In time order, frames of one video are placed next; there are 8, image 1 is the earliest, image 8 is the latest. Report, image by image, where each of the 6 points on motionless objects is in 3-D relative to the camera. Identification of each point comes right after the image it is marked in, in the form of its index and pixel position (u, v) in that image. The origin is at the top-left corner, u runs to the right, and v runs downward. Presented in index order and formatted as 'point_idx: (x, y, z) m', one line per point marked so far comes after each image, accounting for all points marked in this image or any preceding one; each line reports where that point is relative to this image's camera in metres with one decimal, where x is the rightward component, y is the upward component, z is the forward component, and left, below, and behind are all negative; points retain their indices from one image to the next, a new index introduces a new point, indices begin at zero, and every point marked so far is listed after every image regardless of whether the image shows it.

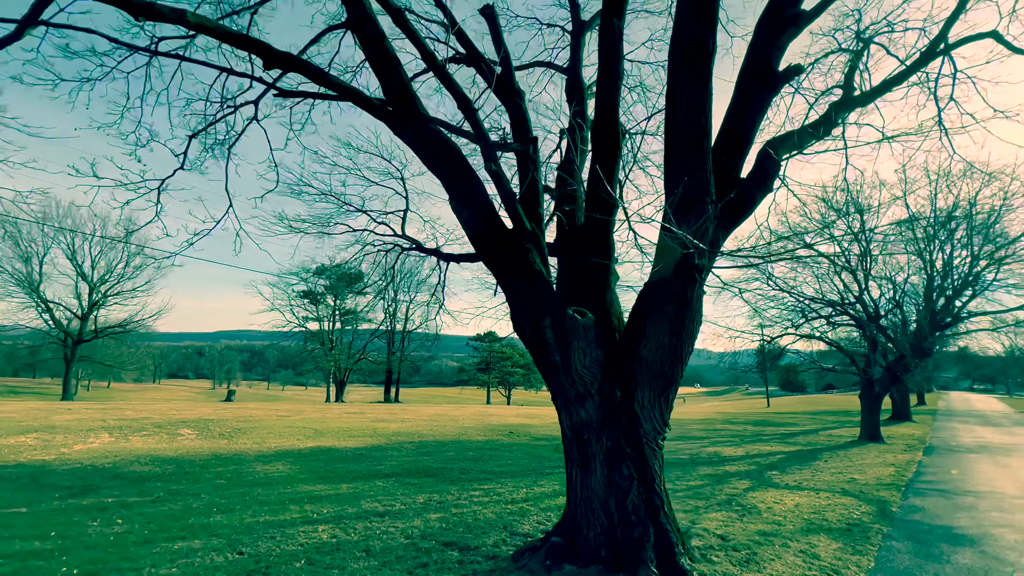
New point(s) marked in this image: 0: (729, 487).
0: (+5.0, -4.6, +10.5) m
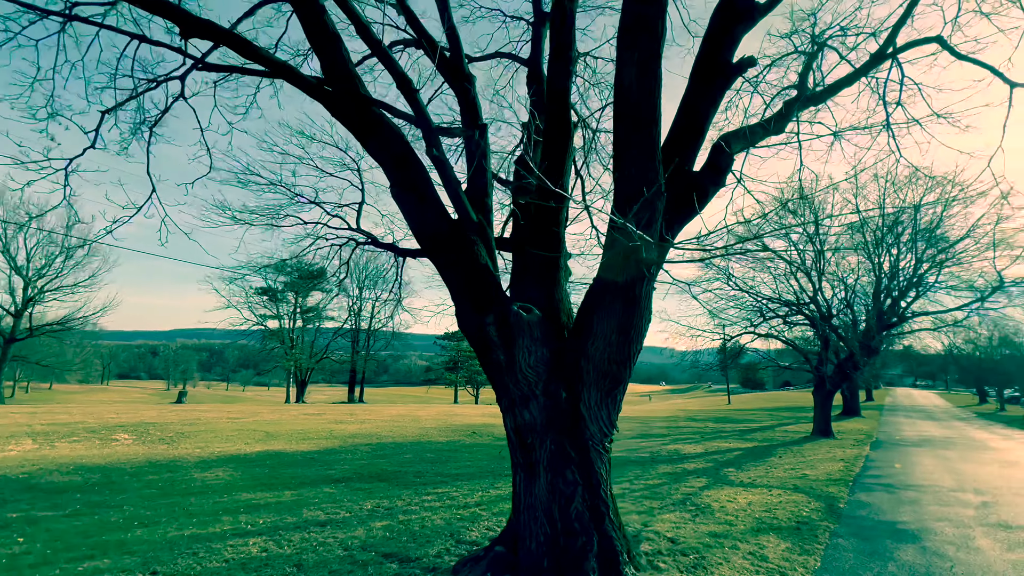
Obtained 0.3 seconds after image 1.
0: (+4.0, -4.6, +10.5) m
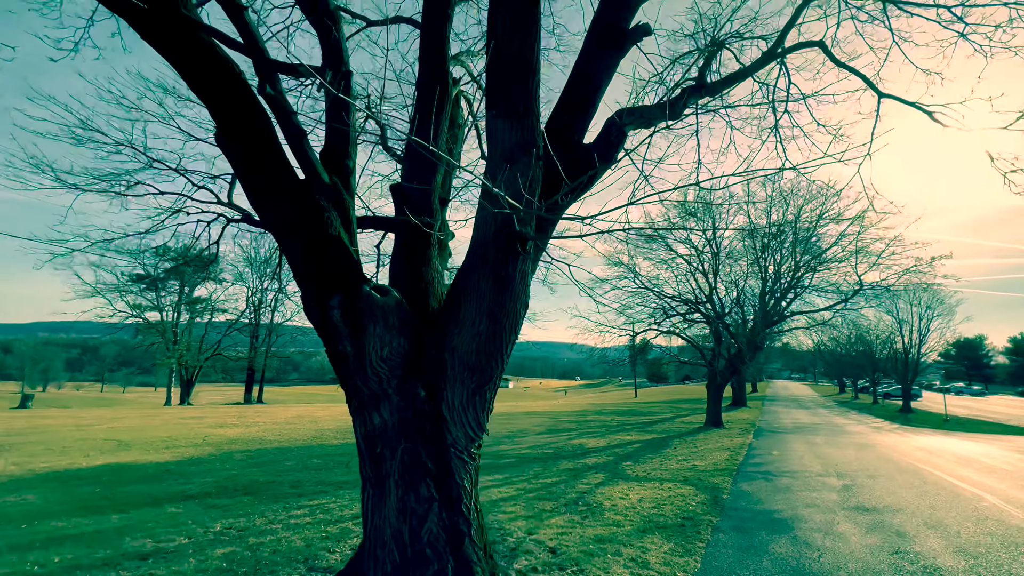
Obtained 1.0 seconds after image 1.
0: (+1.6, -4.4, +10.3) m
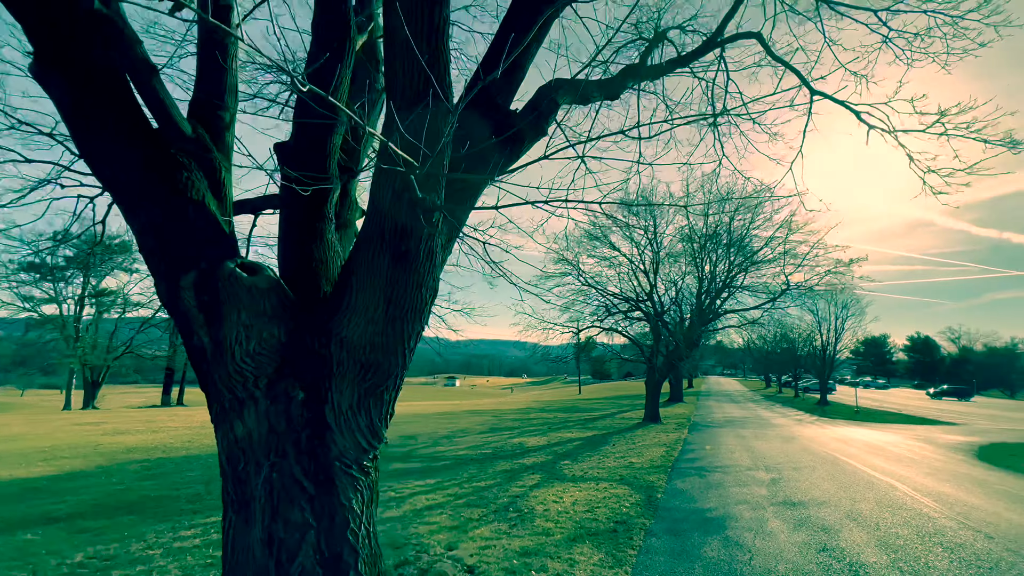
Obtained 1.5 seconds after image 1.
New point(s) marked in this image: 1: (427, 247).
0: (+0.1, -4.3, +9.8) m
1: (-0.6, +0.3, +3.2) m
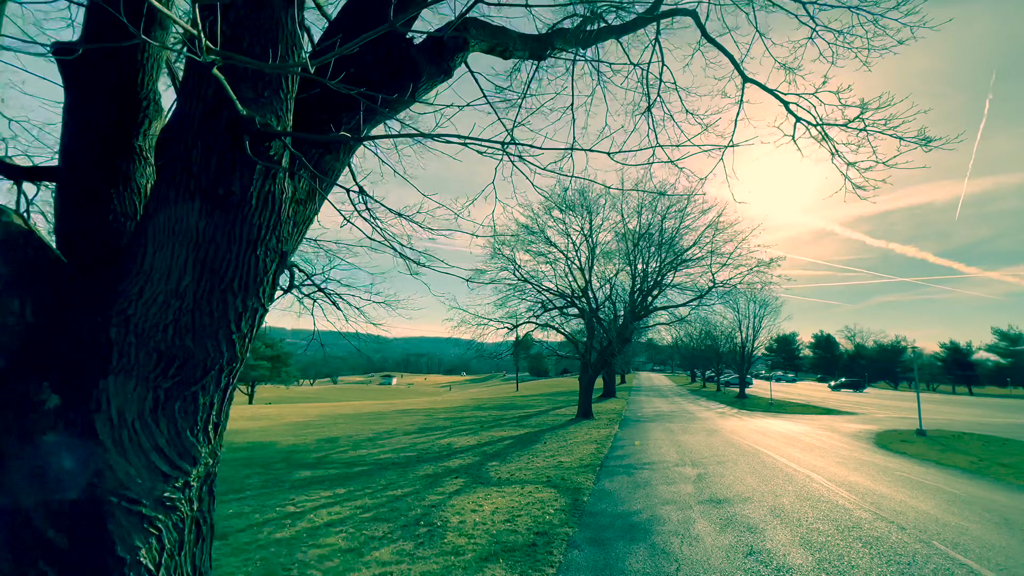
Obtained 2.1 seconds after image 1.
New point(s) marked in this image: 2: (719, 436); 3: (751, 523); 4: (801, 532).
0: (-1.5, -4.1, +8.9) m
1: (-1.3, +0.5, +2.3) m
2: (+7.9, -5.7, +17.2) m
3: (+3.4, -3.3, +6.3) m
4: (+3.8, -3.3, +6.0) m
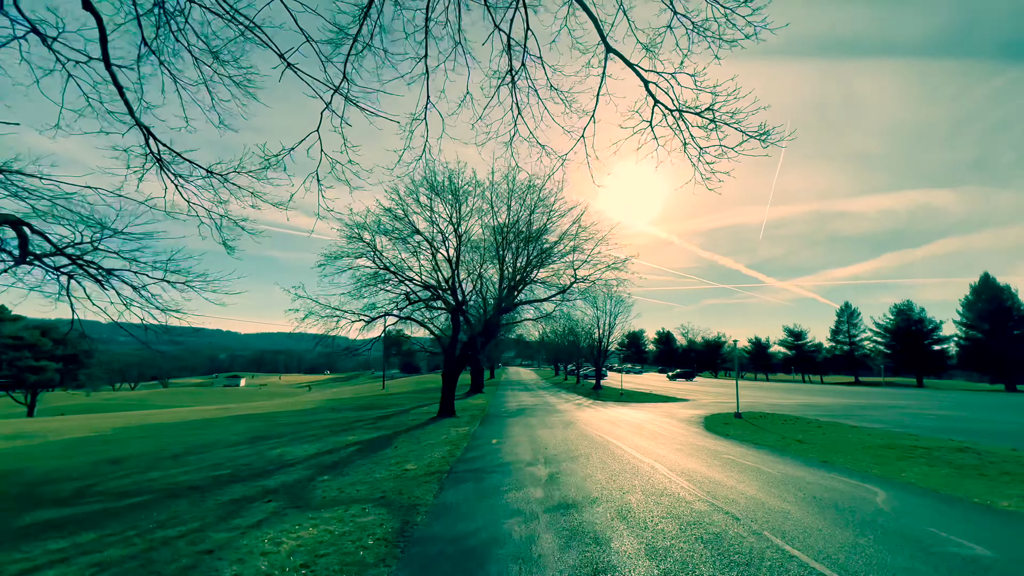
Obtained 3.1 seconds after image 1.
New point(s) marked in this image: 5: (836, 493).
0: (-4.3, -3.6, +6.9) m
1: (-2.2, +0.8, +0.6) m
2: (+2.4, -5.5, +17.4) m
3: (+1.1, -3.1, +5.7) m
4: (+1.6, -3.0, +5.5) m
5: (+5.5, -3.5, +7.7) m
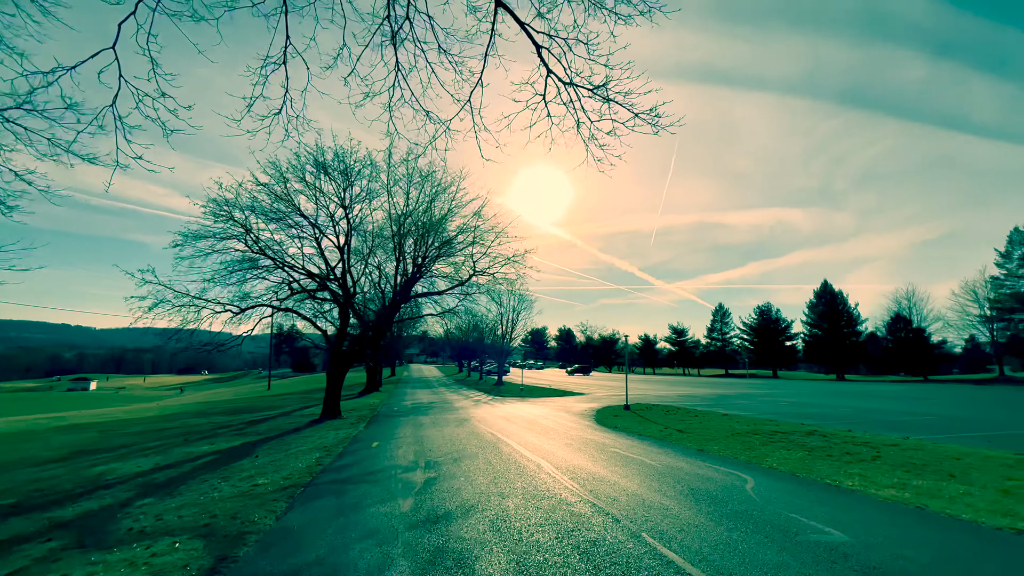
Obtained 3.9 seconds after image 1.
0: (-6.1, -3.3, +4.9) m
1: (-2.5, +1.1, -0.8) m
2: (-1.7, -5.1, +16.7) m
3: (-0.5, -2.8, +4.9) m
4: (+0.1, -2.8, +4.8) m
5: (+3.4, -3.4, +7.8) m
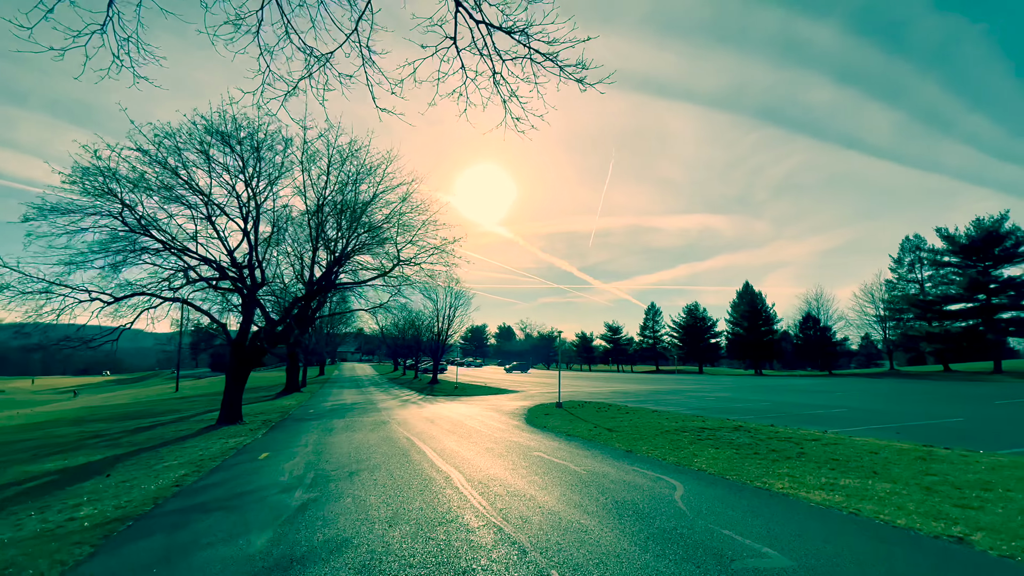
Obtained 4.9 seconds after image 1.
0: (-7.1, -2.9, +2.9) m
1: (-2.8, +1.4, -2.4) m
2: (-4.3, -4.8, +15.1) m
3: (-1.6, -2.6, +3.5) m
4: (-1.0, -2.6, +3.5) m
5: (+1.9, -3.1, +6.9) m
